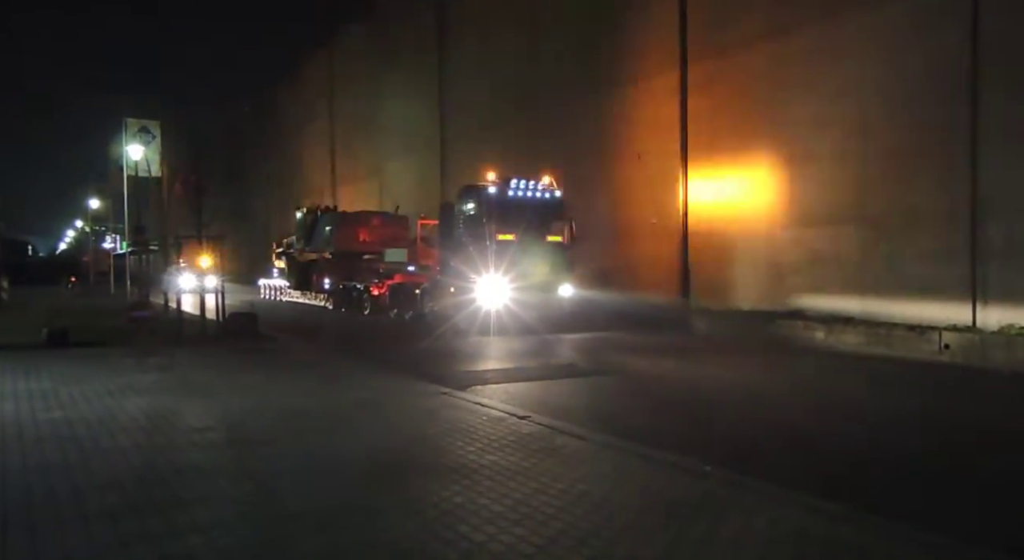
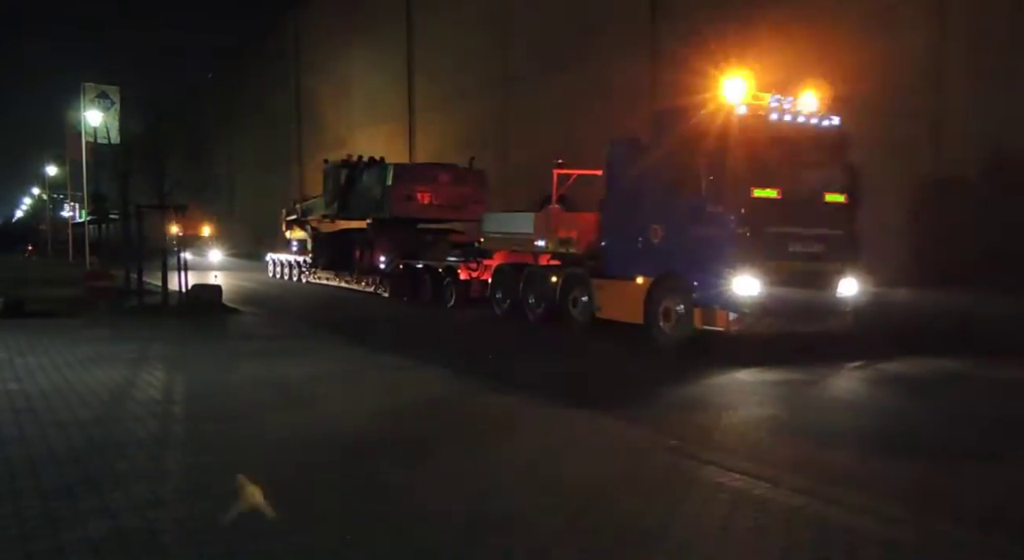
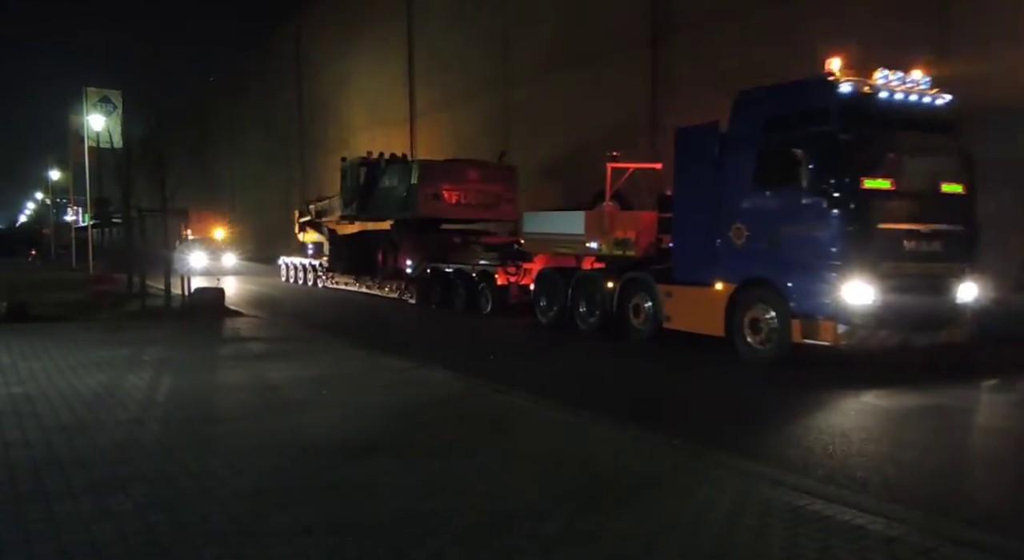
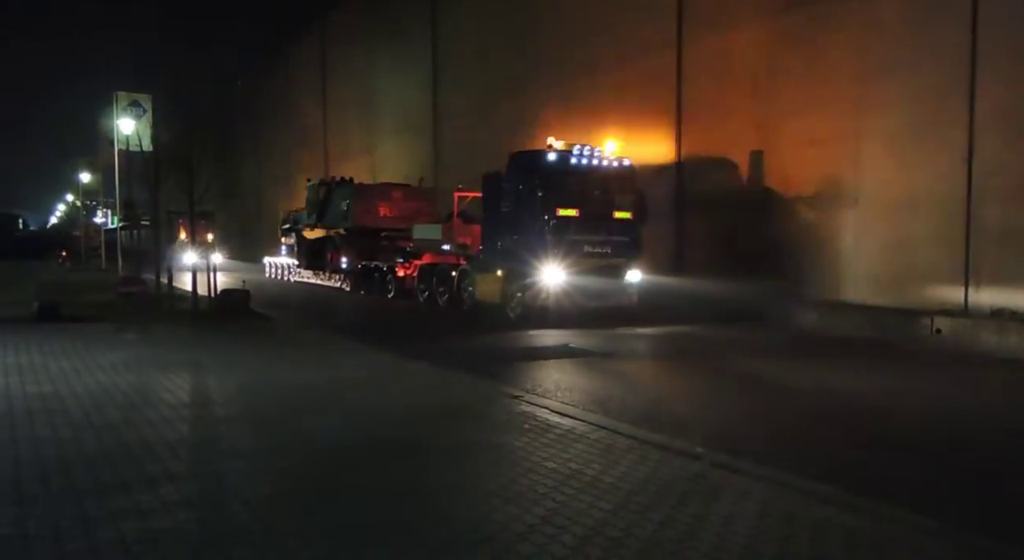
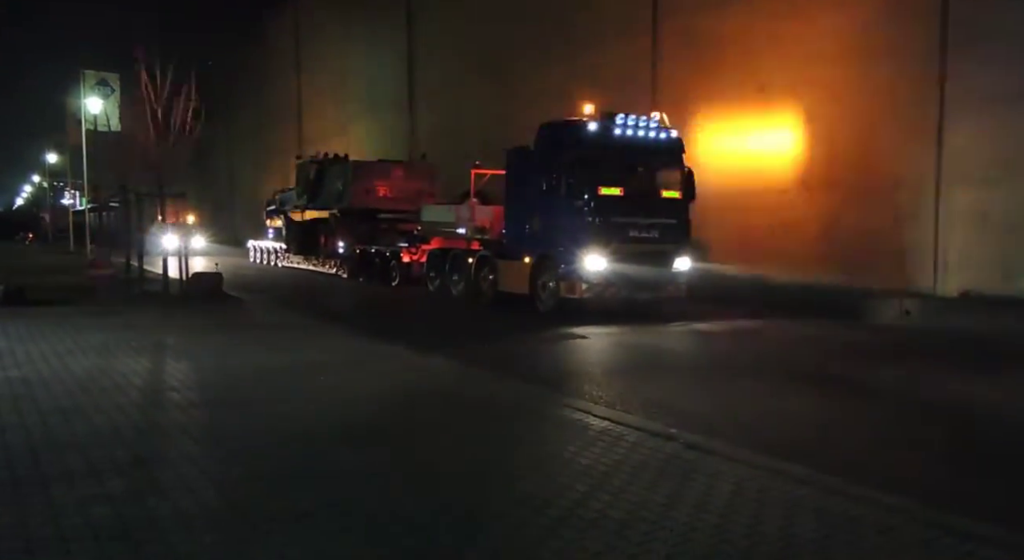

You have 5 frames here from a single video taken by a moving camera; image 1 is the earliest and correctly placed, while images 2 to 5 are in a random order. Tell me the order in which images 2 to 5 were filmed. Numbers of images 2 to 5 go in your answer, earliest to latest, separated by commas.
4, 5, 2, 3
